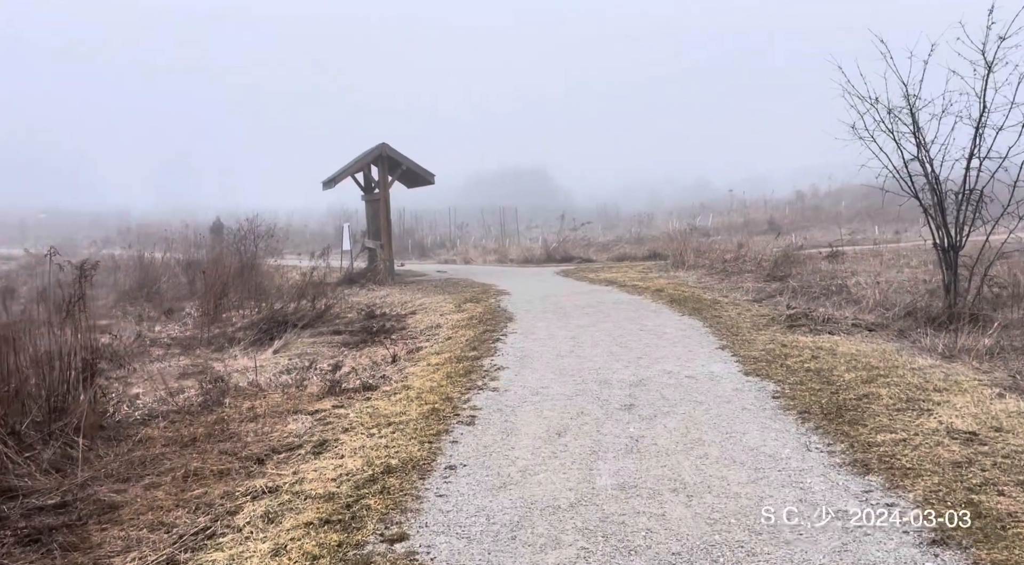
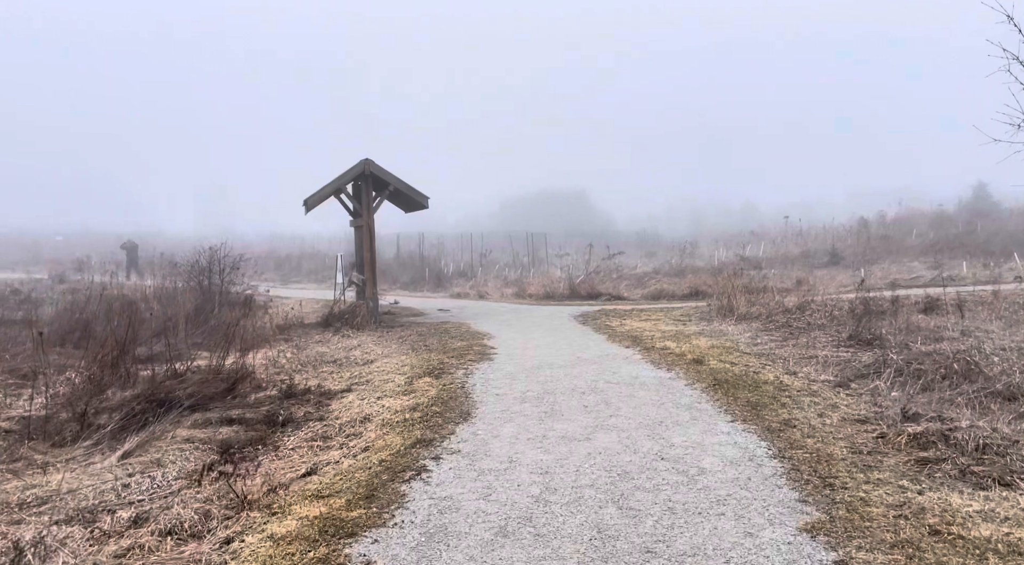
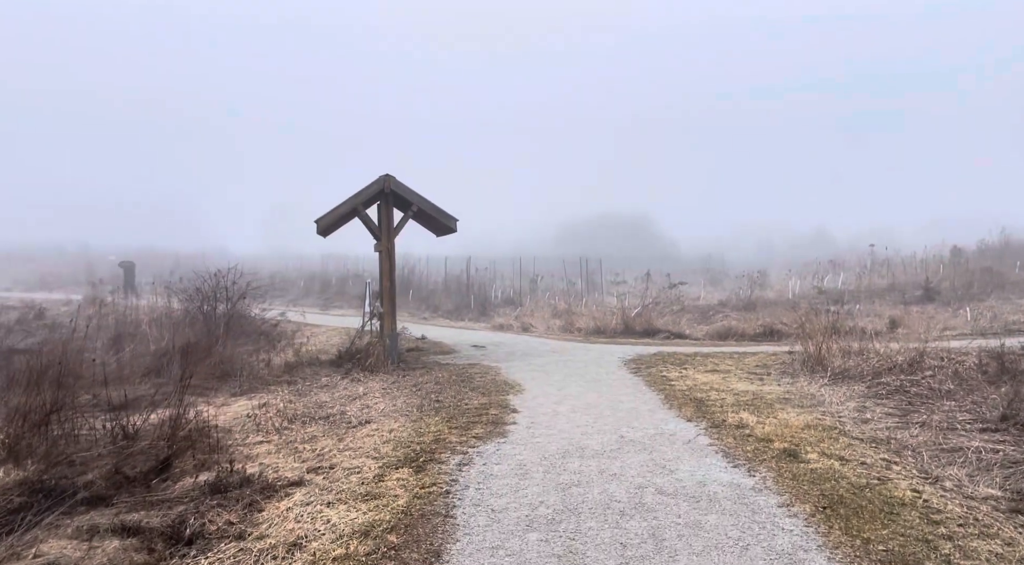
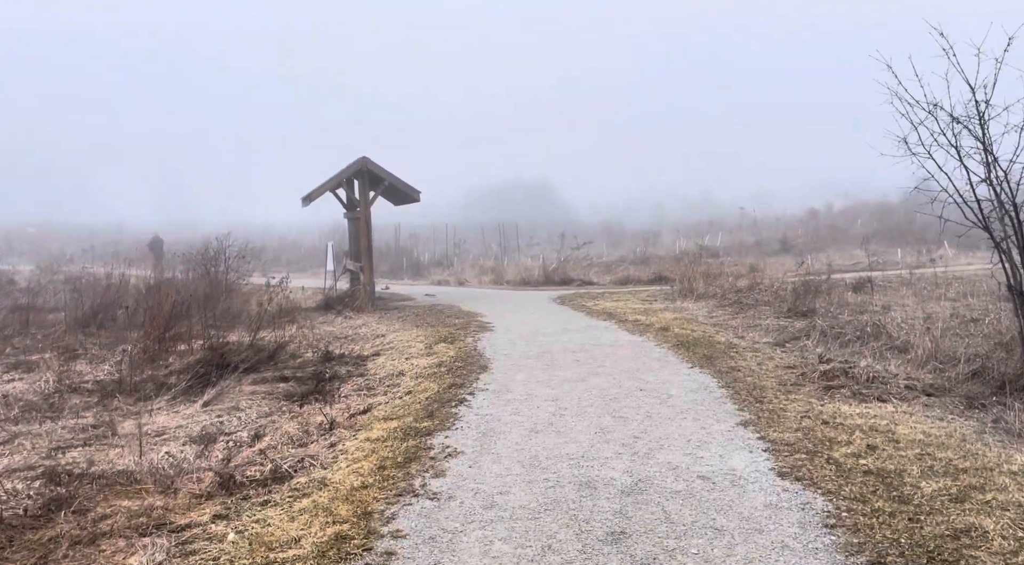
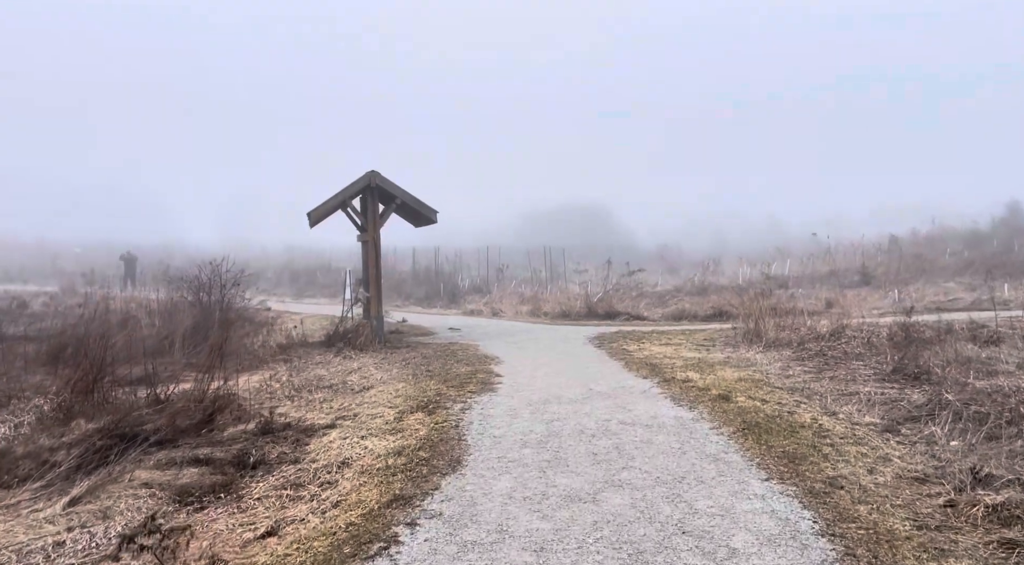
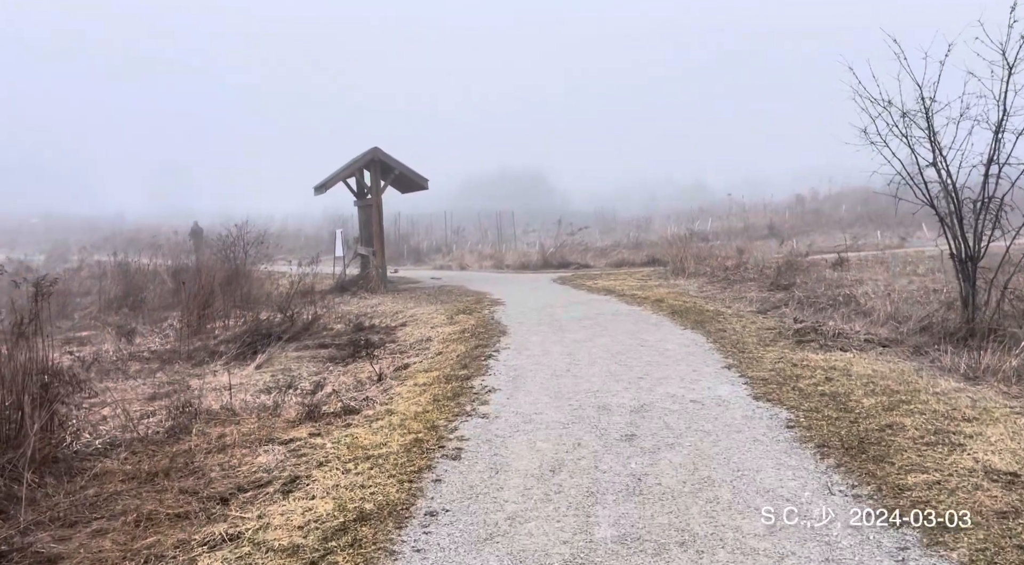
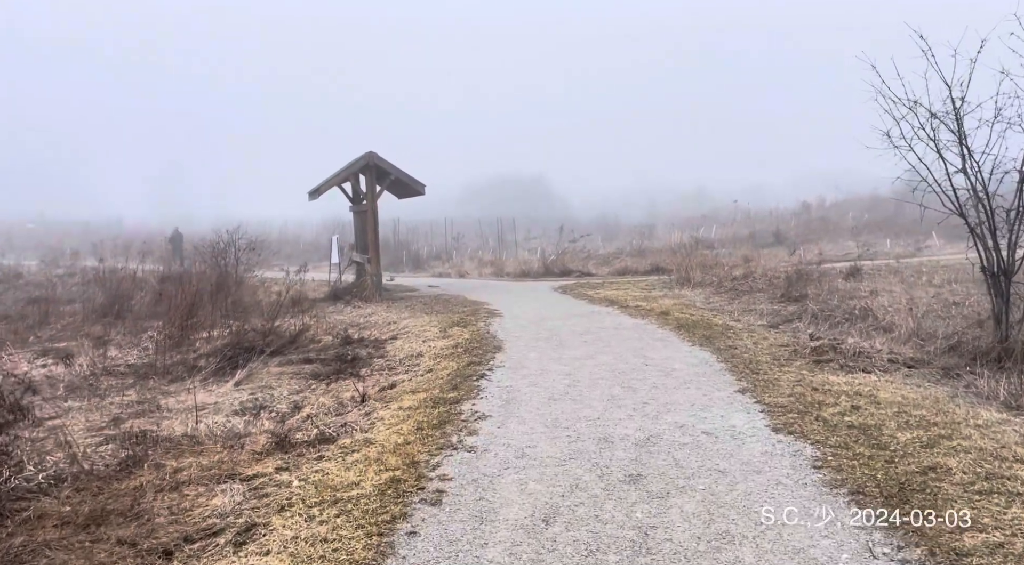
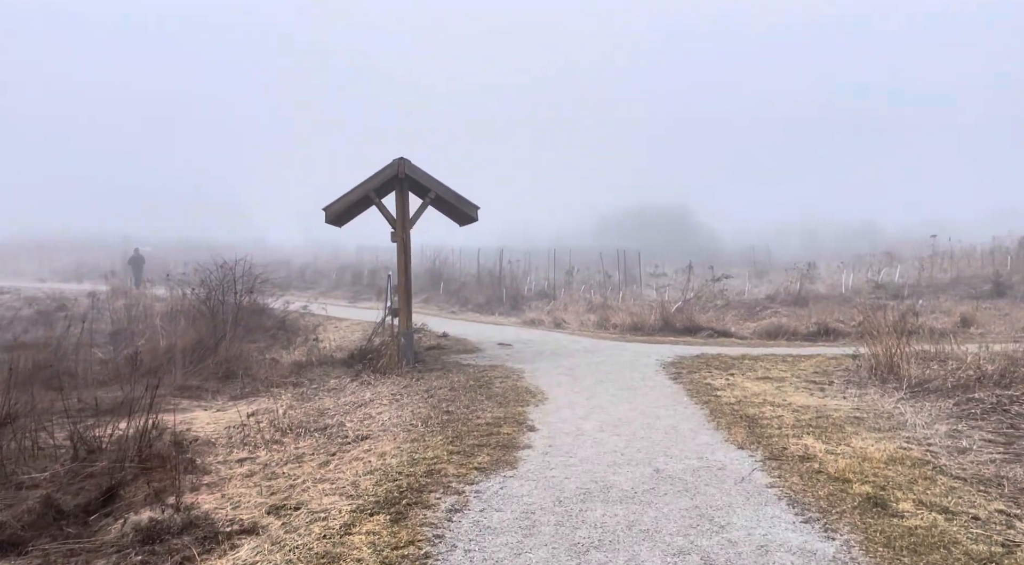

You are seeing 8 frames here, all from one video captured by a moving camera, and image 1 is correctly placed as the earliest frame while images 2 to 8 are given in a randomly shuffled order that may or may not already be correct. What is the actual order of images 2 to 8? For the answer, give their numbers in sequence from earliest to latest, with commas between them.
6, 7, 4, 2, 5, 3, 8
